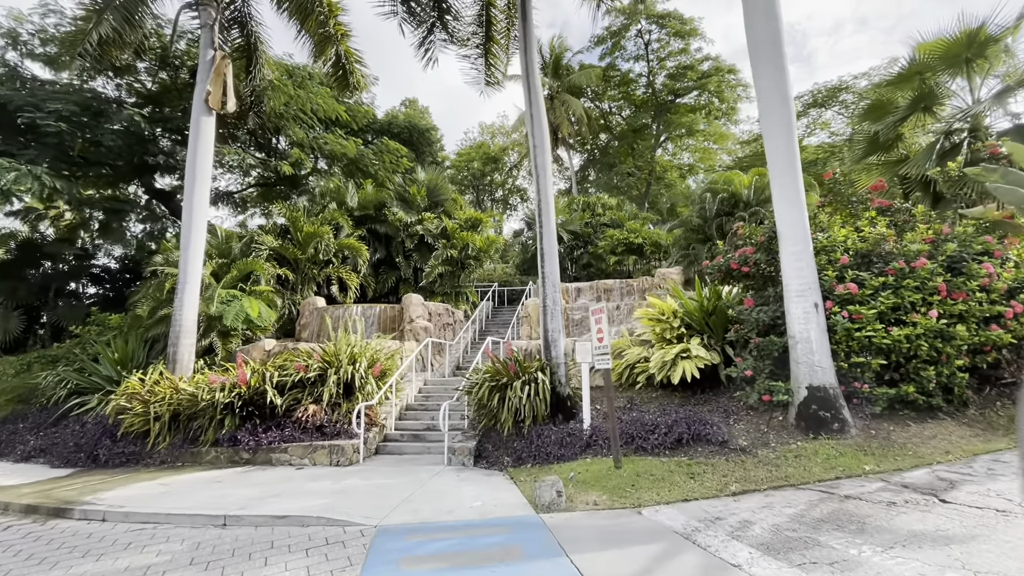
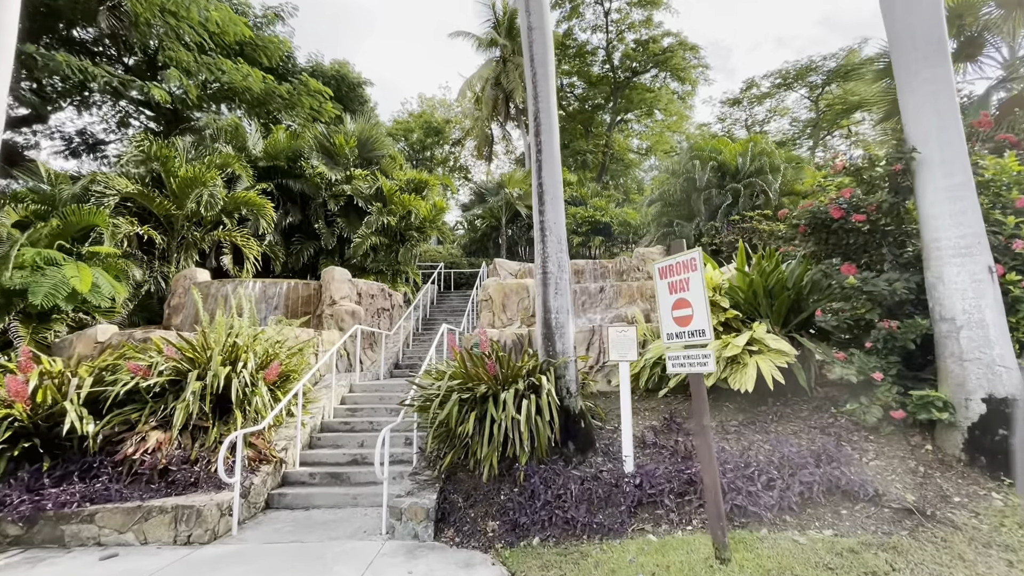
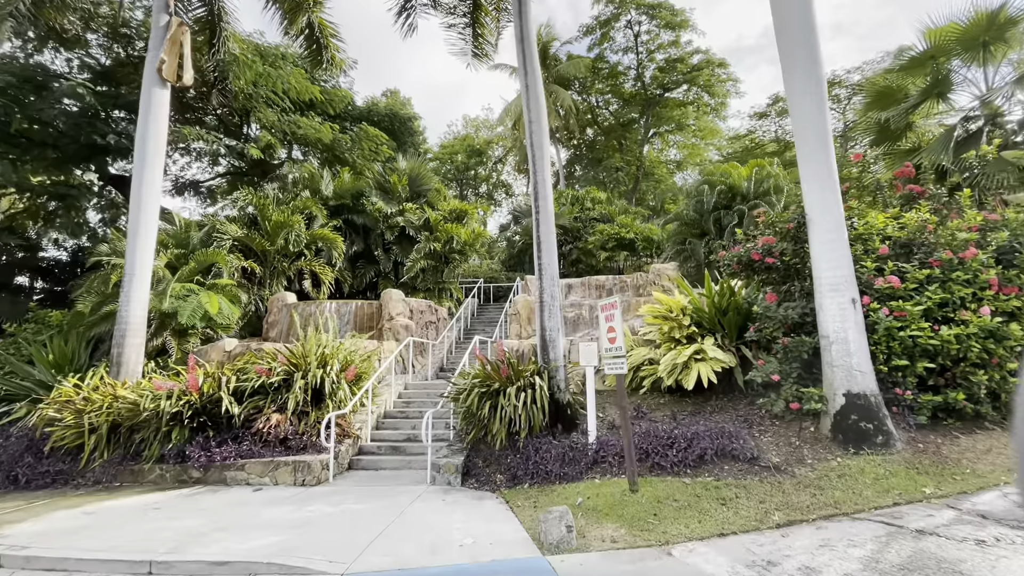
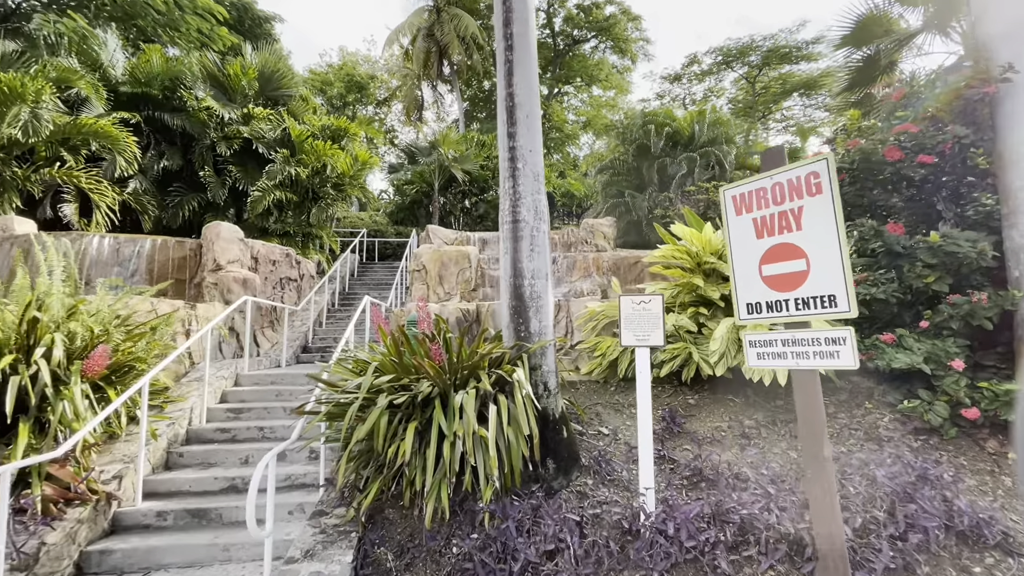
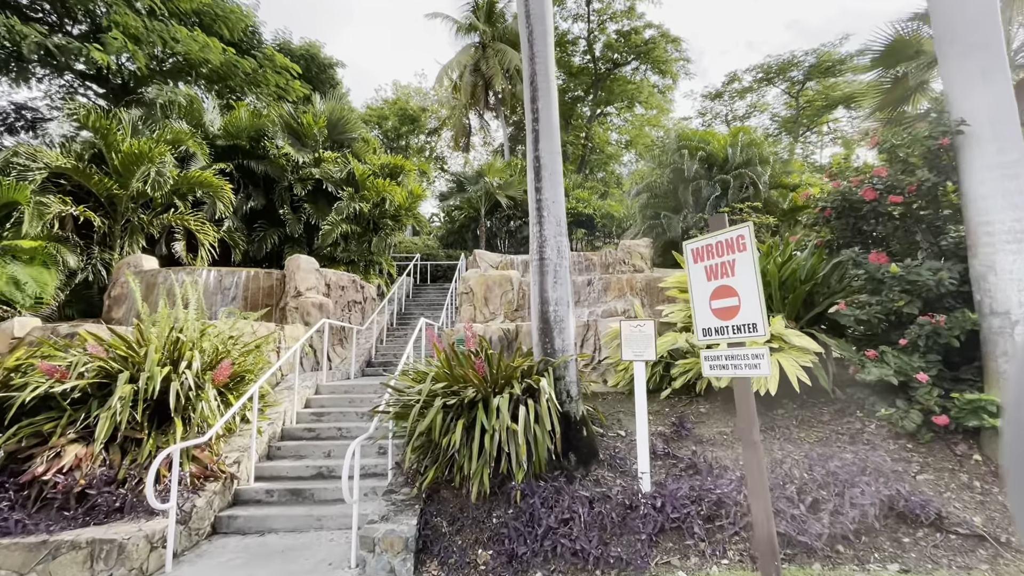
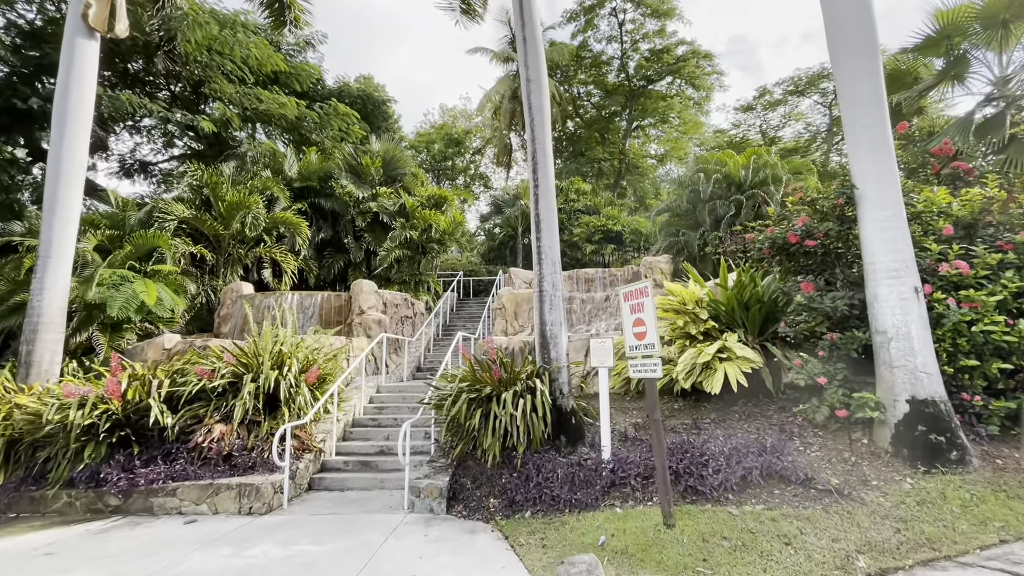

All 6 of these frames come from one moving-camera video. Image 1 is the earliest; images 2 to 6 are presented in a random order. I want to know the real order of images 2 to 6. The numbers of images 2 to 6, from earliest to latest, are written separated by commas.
3, 6, 2, 5, 4
